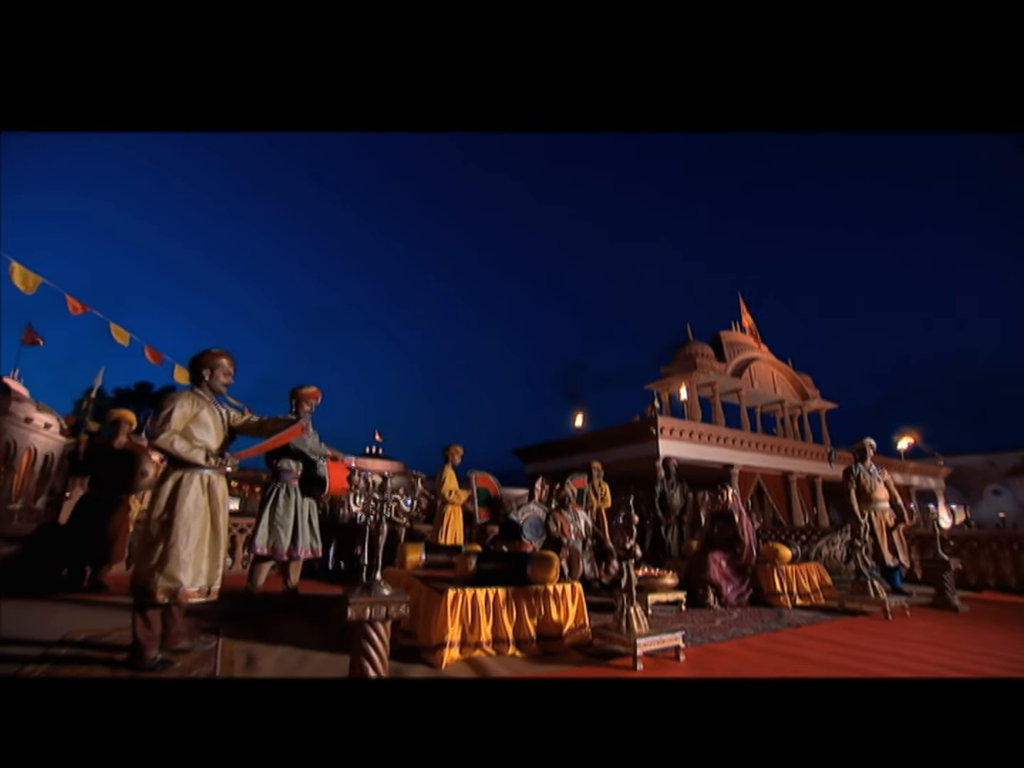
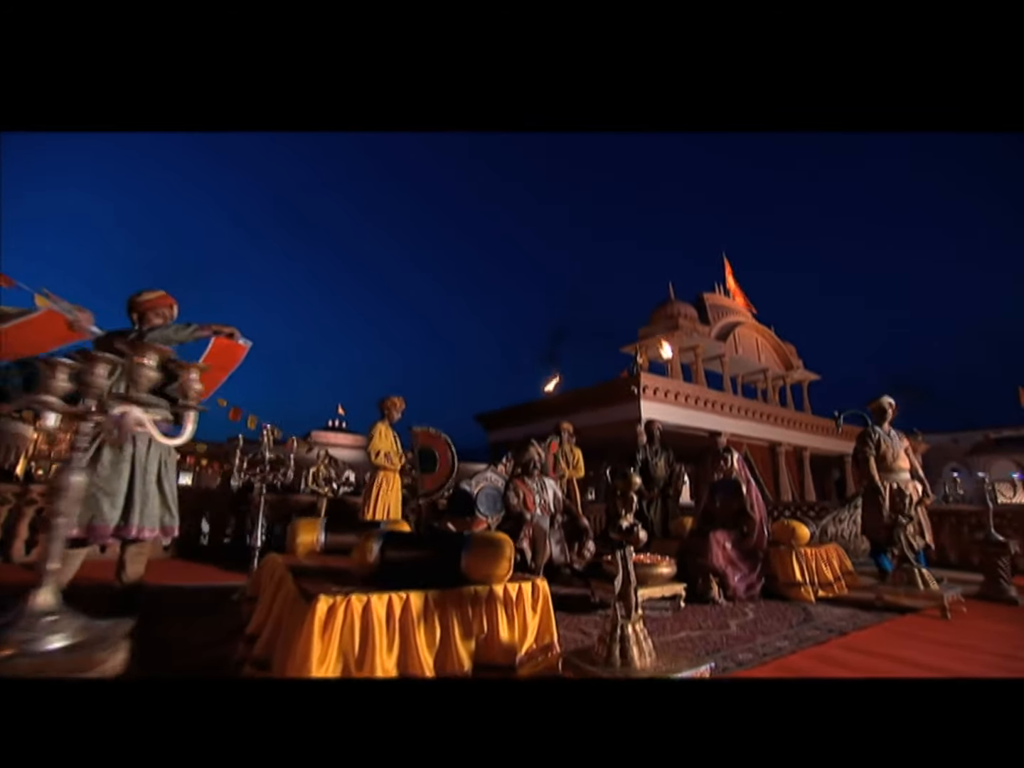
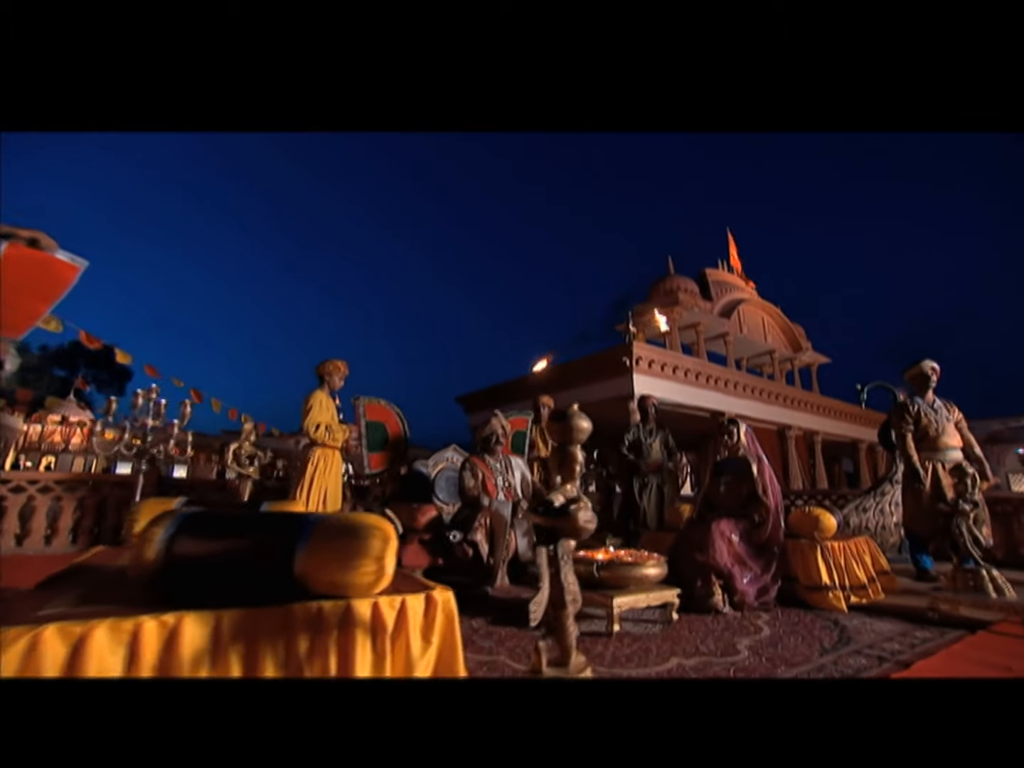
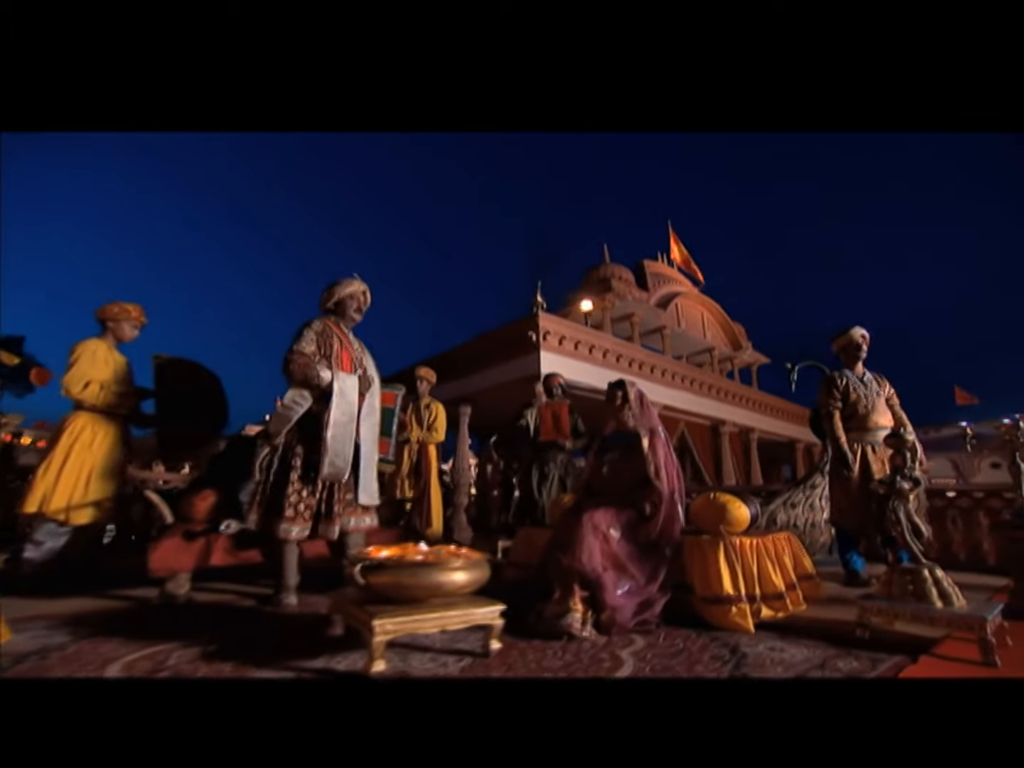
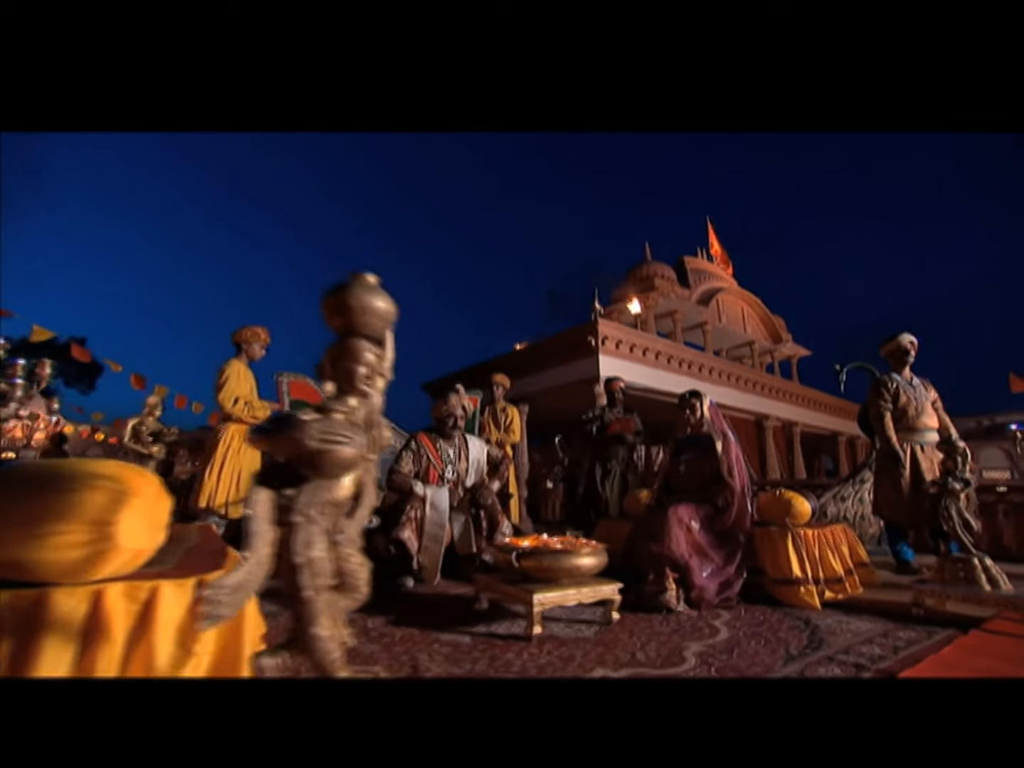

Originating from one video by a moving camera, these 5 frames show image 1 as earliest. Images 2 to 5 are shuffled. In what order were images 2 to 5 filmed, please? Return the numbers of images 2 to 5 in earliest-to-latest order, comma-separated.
2, 3, 5, 4
